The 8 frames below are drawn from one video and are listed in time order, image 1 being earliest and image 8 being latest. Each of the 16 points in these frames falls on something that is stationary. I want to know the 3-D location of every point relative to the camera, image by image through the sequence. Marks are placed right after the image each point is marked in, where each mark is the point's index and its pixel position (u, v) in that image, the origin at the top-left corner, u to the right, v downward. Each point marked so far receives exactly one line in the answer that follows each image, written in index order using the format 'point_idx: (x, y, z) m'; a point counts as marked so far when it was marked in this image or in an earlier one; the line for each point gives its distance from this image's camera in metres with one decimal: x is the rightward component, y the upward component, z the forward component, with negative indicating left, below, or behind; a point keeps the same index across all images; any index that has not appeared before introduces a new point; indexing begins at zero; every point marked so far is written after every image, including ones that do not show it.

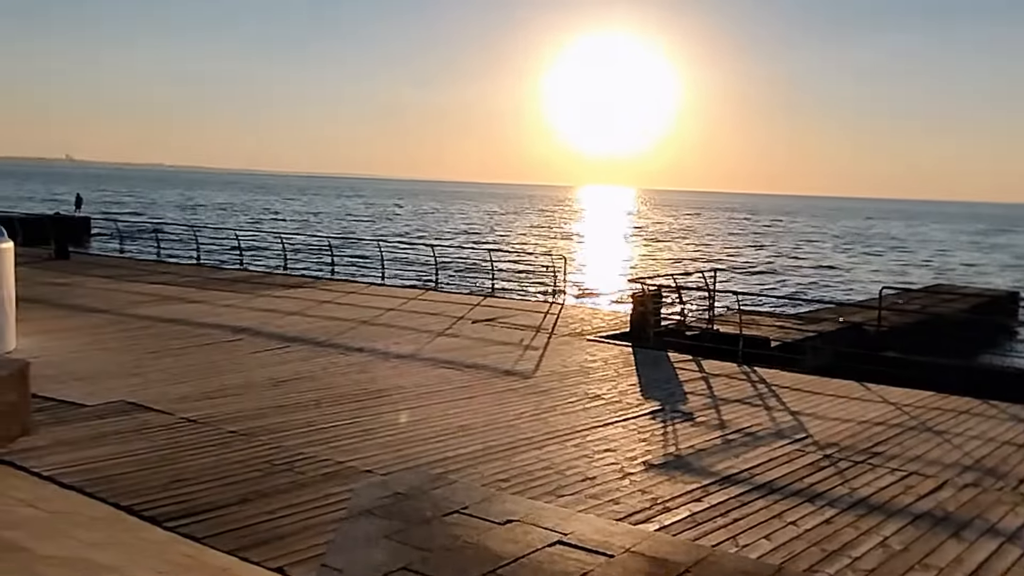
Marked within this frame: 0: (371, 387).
0: (-1.7, -1.2, +9.6) m
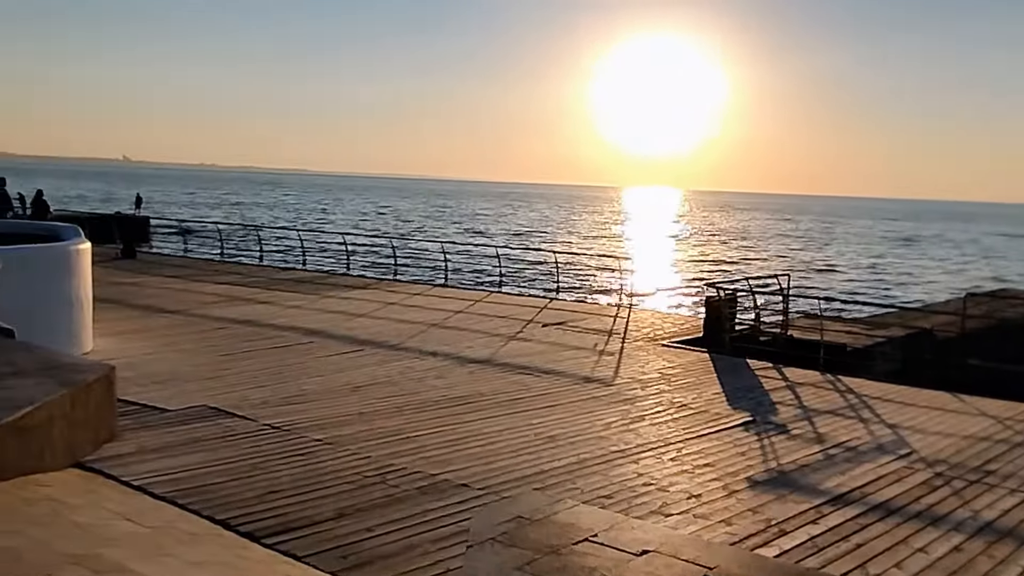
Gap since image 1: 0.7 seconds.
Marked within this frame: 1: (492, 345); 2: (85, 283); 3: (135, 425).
0: (-0.7, -1.2, +9.2) m
1: (-0.3, -0.8, +12.3) m
2: (-5.0, 0.0, +9.5) m
3: (-3.3, -1.2, +7.3) m
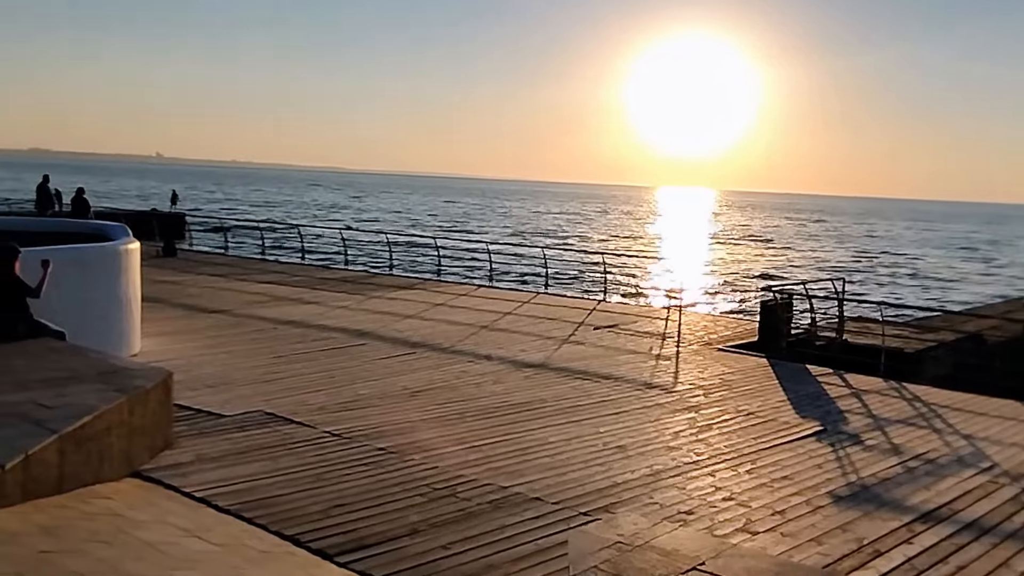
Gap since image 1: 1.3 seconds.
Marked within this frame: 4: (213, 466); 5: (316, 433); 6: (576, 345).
0: (0.0, -1.2, +8.9) m
1: (+0.5, -0.9, +12.0) m
2: (-4.3, 0.0, +9.3) m
3: (-2.7, -1.2, +7.0) m
4: (-2.3, -1.4, +6.3) m
5: (-1.7, -1.3, +7.3) m
6: (+1.0, -0.9, +12.4) m
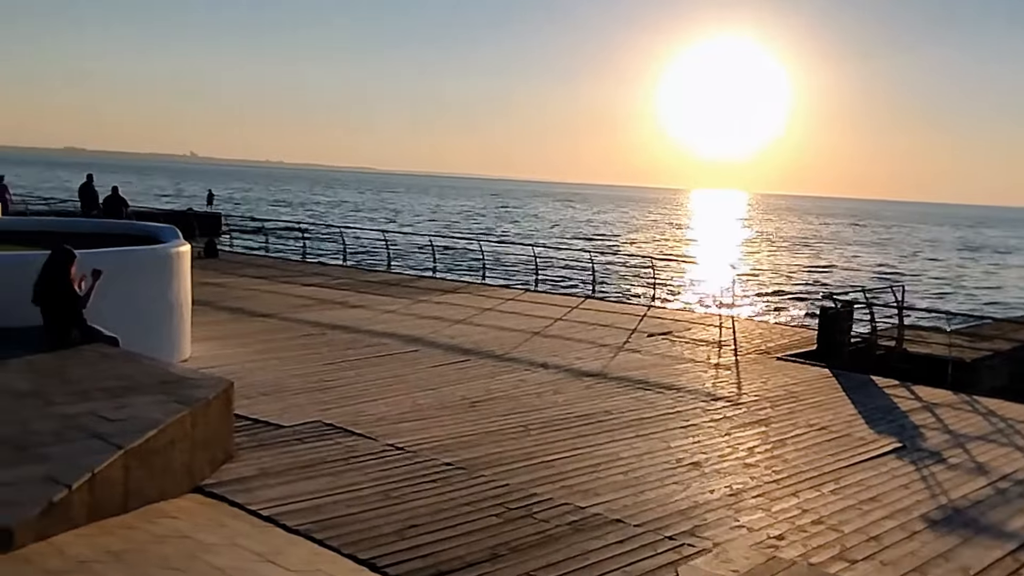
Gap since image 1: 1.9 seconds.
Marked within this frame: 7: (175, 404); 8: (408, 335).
0: (+0.6, -1.3, +8.5) m
1: (+1.3, -0.9, +11.6) m
2: (-3.6, 0.0, +9.1) m
3: (-2.1, -1.3, +6.7) m
4: (-1.7, -1.4, +6.0) m
5: (-1.1, -1.3, +6.9) m
6: (+1.8, -0.9, +12.0) m
7: (-2.3, -0.8, +5.6) m
8: (-1.4, -0.7, +11.5) m
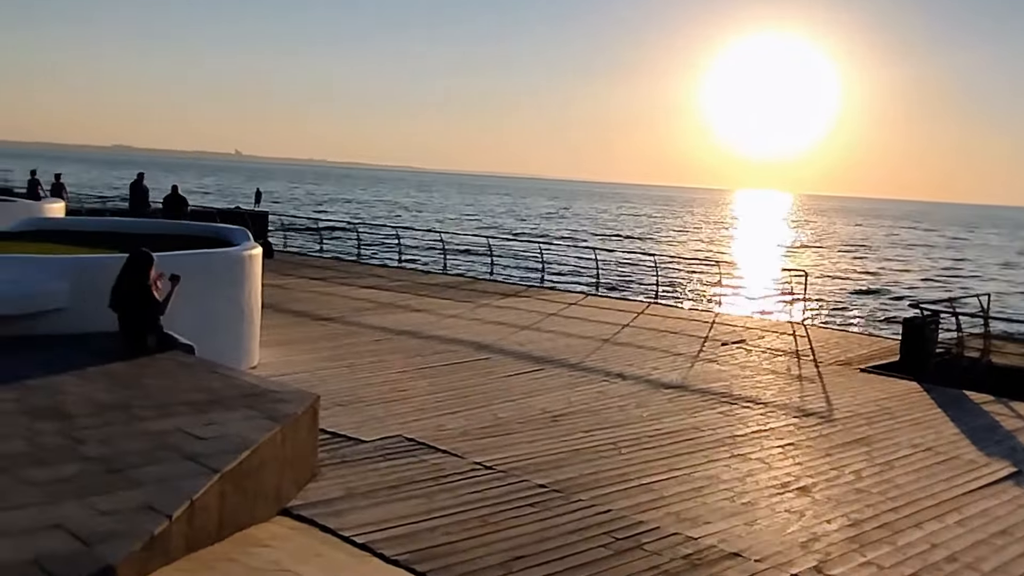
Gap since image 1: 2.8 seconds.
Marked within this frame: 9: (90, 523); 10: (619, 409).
0: (+1.5, -1.4, +8.0) m
1: (+2.2, -1.0, +11.1) m
2: (-2.8, 0.0, +8.8) m
3: (-1.4, -1.3, +6.4) m
4: (-1.0, -1.5, +5.6) m
5: (-0.4, -1.4, +6.5) m
6: (+2.7, -1.0, +11.4) m
7: (-1.6, -0.9, +5.3) m
8: (-0.5, -0.7, +11.1) m
9: (-1.9, -1.1, +3.7) m
10: (+1.1, -1.3, +8.6) m
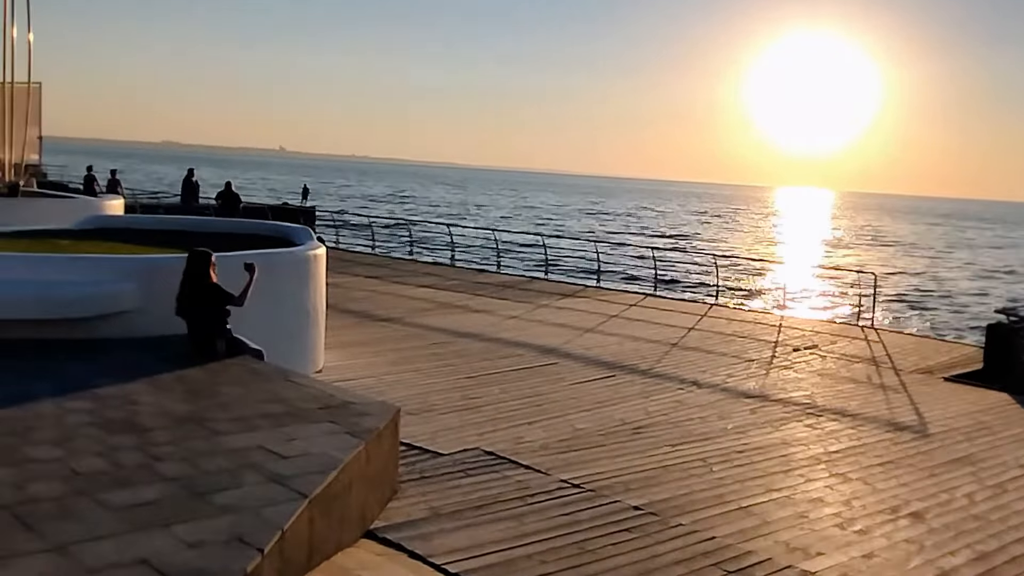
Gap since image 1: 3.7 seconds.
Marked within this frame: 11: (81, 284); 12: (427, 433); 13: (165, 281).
0: (+2.2, -1.4, +7.5) m
1: (+3.1, -1.1, +10.5) m
2: (-2.0, -0.1, +8.5) m
3: (-0.7, -1.4, +6.0) m
4: (-0.4, -1.5, +5.2) m
5: (+0.3, -1.4, +6.1) m
6: (+3.6, -1.1, +10.9) m
7: (-1.0, -0.9, +4.9) m
8: (+0.4, -0.7, +10.6) m
9: (-1.4, -1.1, +3.4) m
10: (+1.9, -1.3, +8.1) m
11: (-3.3, 0.0, +6.4) m
12: (-0.7, -1.2, +7.1) m
13: (-2.8, +0.1, +6.7) m
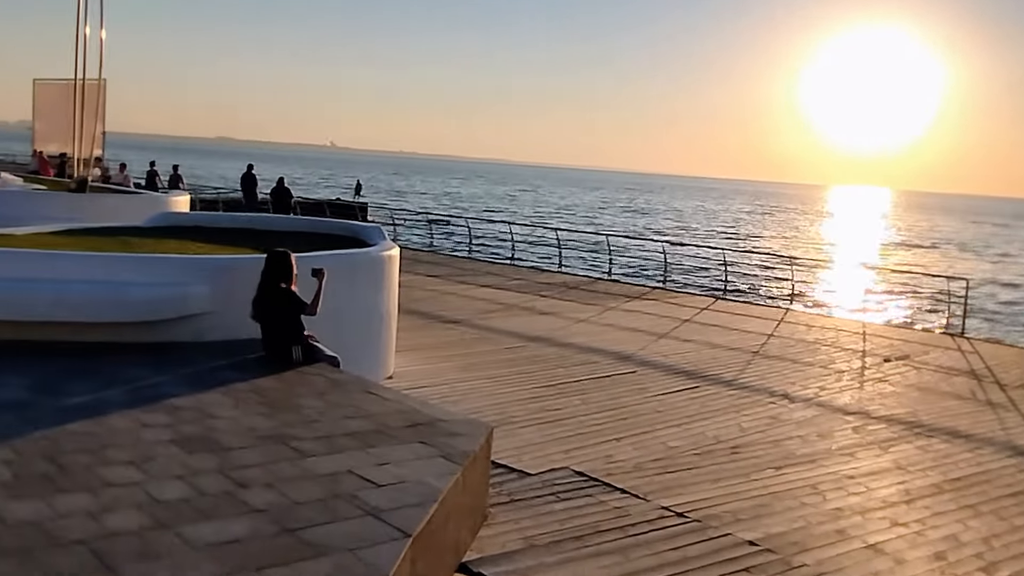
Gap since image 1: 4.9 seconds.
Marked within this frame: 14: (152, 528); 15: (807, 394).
0: (+2.9, -1.5, +6.9) m
1: (+4.0, -1.2, +9.8) m
2: (-1.2, -0.1, +8.0) m
3: (-0.1, -1.4, +5.5) m
4: (+0.2, -1.6, +4.7) m
5: (+1.0, -1.5, +5.6) m
6: (+4.5, -1.2, +10.1) m
7: (-0.4, -0.9, +4.4) m
8: (+1.3, -0.8, +10.1) m
9: (-0.8, -1.1, +2.9) m
10: (+2.7, -1.4, +7.5) m
11: (-2.6, 0.0, +6.0) m
12: (0.0, -1.3, +6.6) m
13: (-2.1, 0.0, +6.3) m
14: (-1.5, -1.0, +3.4) m
15: (+3.3, -1.2, +9.2) m
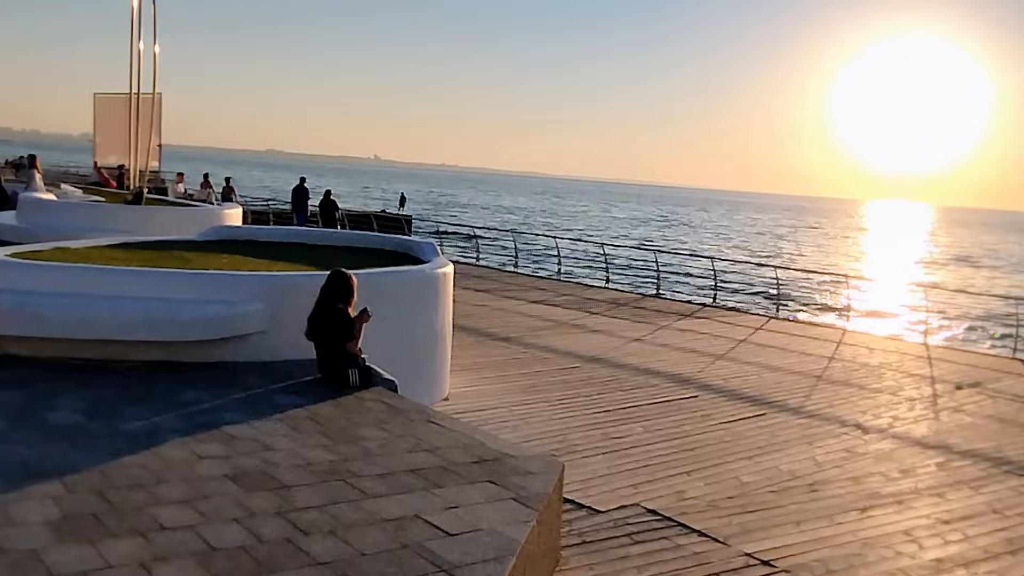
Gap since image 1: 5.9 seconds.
0: (+3.4, -1.7, +6.4) m
1: (+4.6, -1.4, +9.3) m
2: (-0.6, -0.2, +7.7) m
3: (+0.4, -1.6, +5.1) m
4: (+0.6, -1.7, +4.3) m
5: (+1.4, -1.7, +5.1) m
6: (+5.2, -1.4, +9.6) m
7: (0.0, -1.1, +4.1) m
8: (+1.9, -1.0, +9.6) m
9: (-0.5, -1.3, +2.5) m
10: (+3.2, -1.6, +7.0) m
11: (-2.2, -0.1, +5.8) m
12: (+0.5, -1.4, +6.2) m
13: (-1.6, -0.1, +6.0) m
14: (-1.1, -1.1, +3.1) m
15: (+3.9, -1.4, +8.7) m
